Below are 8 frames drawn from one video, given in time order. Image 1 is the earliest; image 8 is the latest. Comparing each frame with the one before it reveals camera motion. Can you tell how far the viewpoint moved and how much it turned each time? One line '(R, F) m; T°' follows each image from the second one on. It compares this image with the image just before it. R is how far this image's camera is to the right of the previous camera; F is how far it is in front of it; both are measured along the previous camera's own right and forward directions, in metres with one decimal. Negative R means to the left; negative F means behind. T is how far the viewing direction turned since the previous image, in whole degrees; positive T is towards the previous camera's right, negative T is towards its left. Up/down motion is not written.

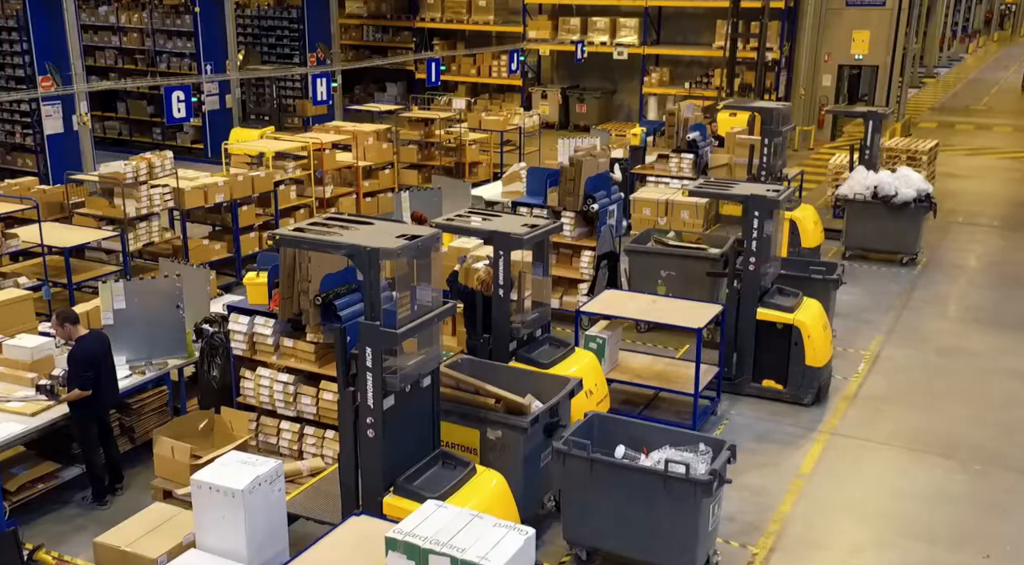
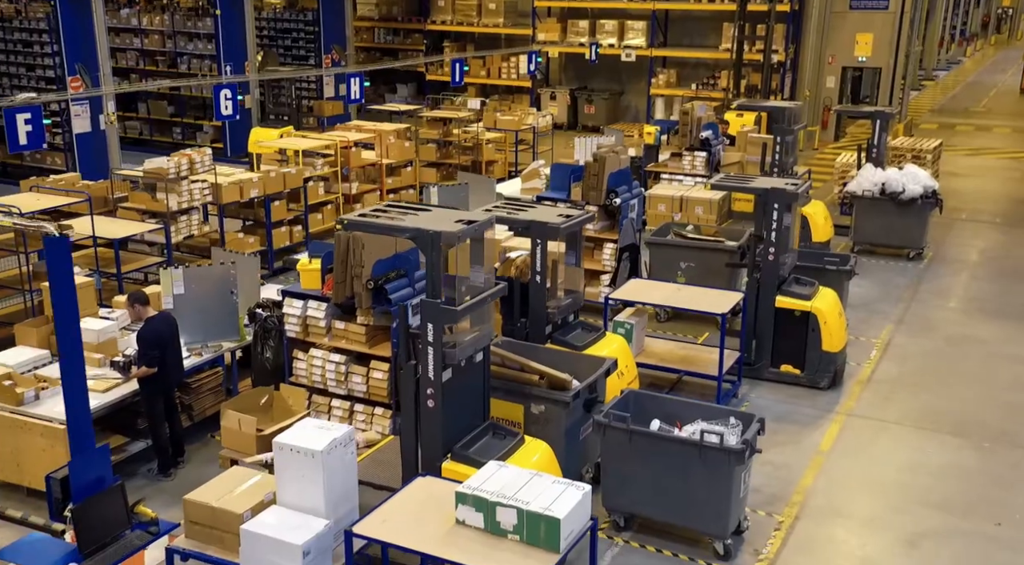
(-0.3, -0.5) m; 0°
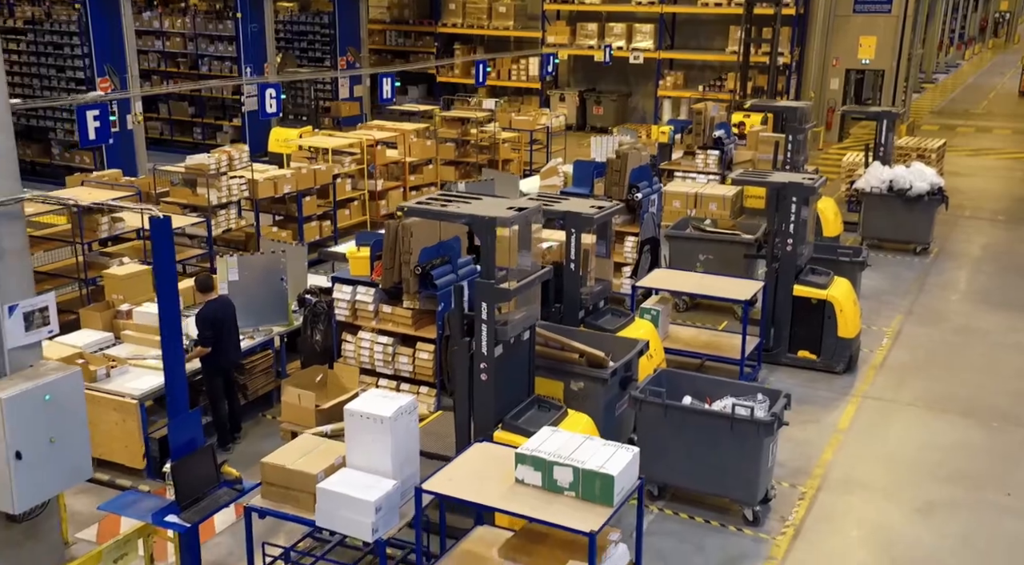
(-0.3, -0.5) m; 0°
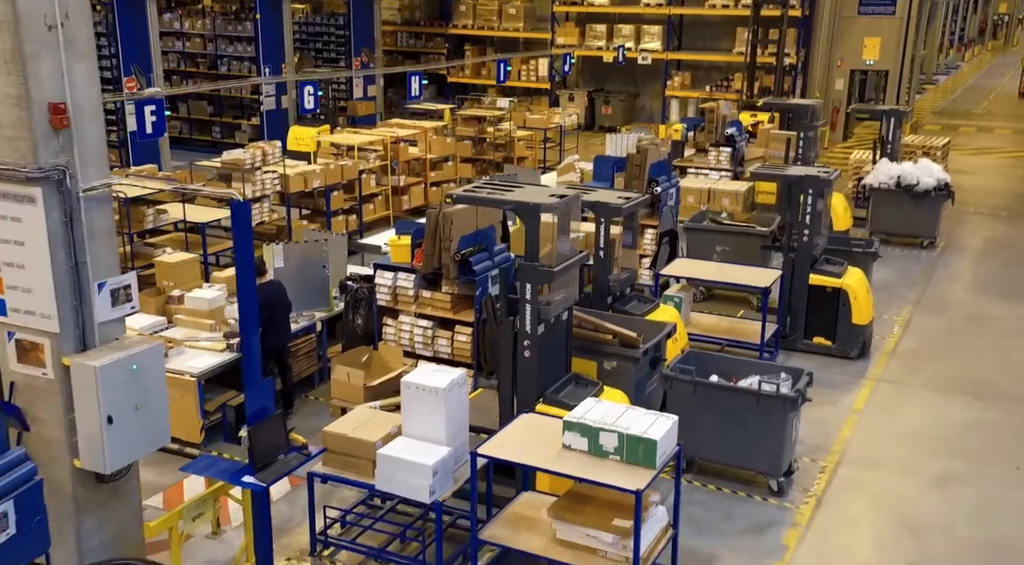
(-0.3, -0.4) m; 0°
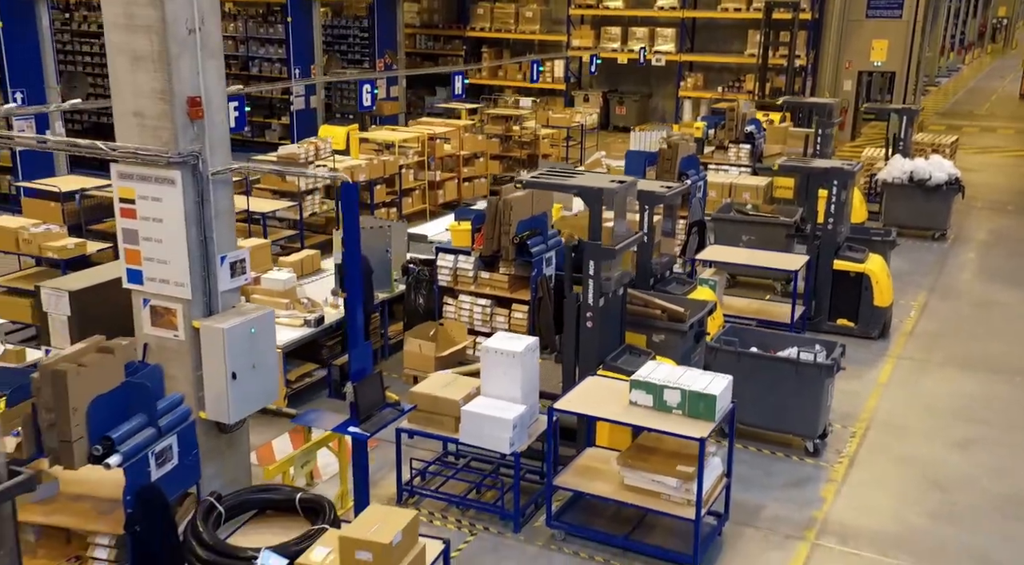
(-0.5, -0.7) m; 0°
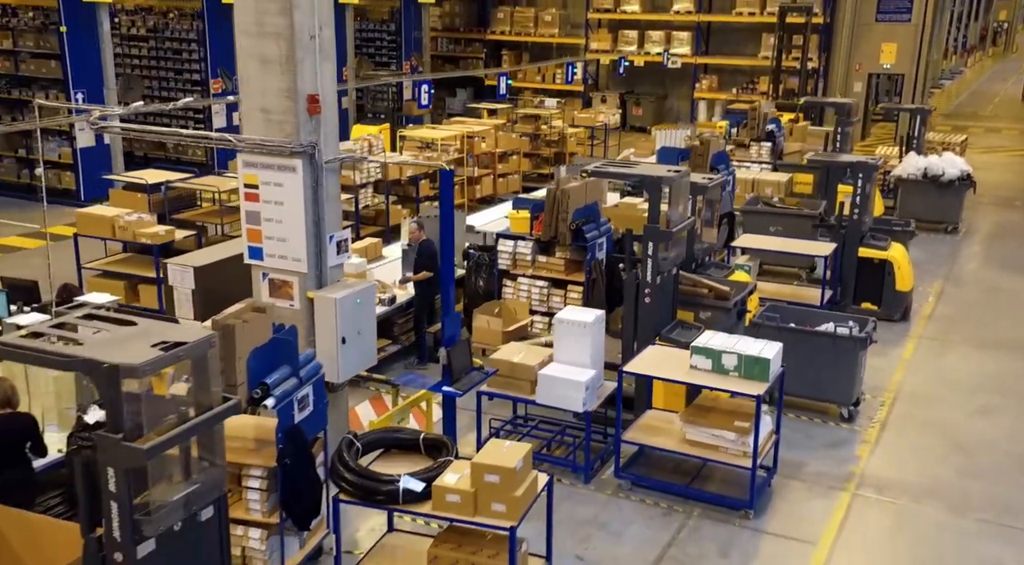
(-0.5, -0.8) m; 0°
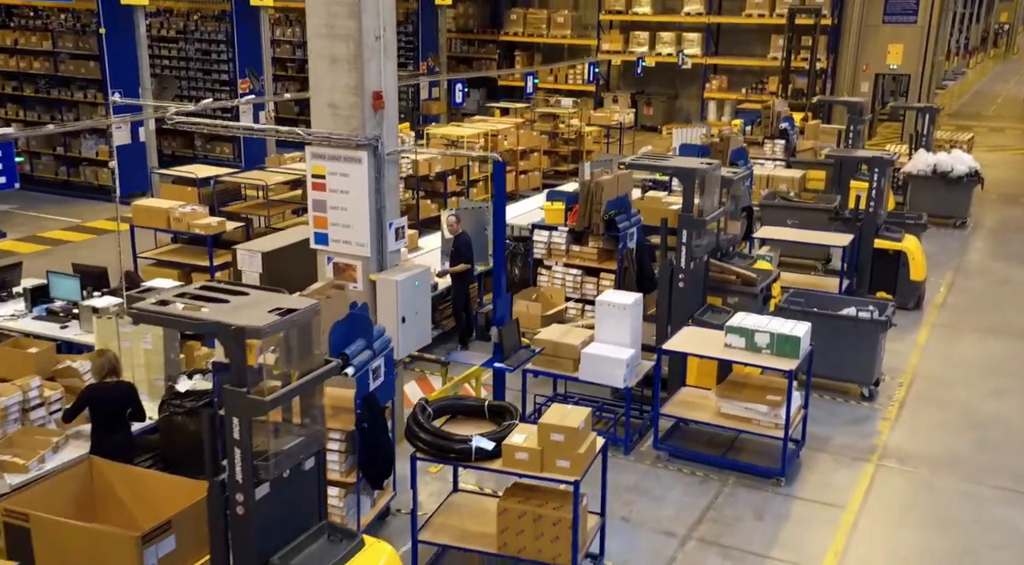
(-0.3, -0.5) m; 0°
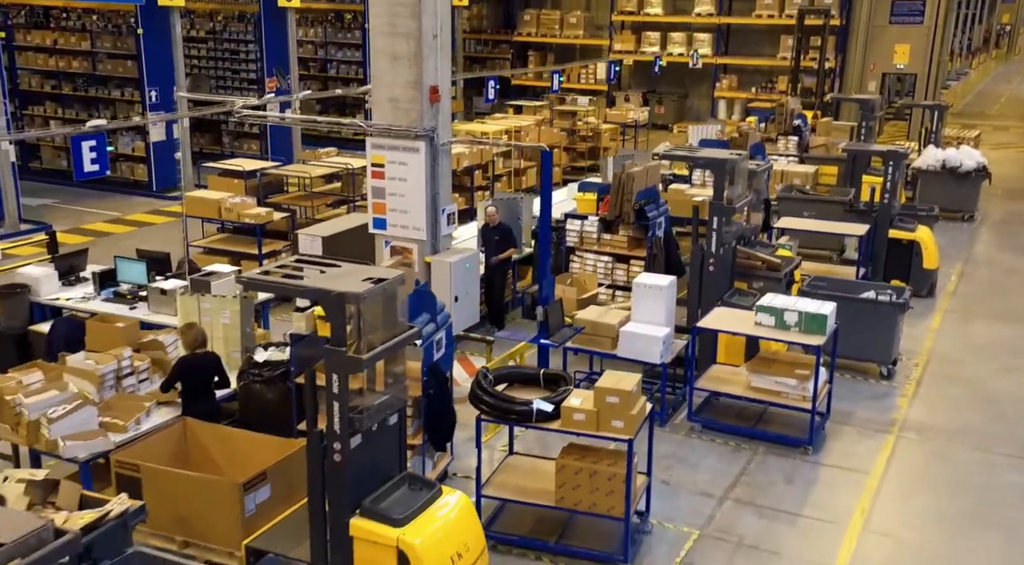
(-0.3, -0.6) m; 0°
